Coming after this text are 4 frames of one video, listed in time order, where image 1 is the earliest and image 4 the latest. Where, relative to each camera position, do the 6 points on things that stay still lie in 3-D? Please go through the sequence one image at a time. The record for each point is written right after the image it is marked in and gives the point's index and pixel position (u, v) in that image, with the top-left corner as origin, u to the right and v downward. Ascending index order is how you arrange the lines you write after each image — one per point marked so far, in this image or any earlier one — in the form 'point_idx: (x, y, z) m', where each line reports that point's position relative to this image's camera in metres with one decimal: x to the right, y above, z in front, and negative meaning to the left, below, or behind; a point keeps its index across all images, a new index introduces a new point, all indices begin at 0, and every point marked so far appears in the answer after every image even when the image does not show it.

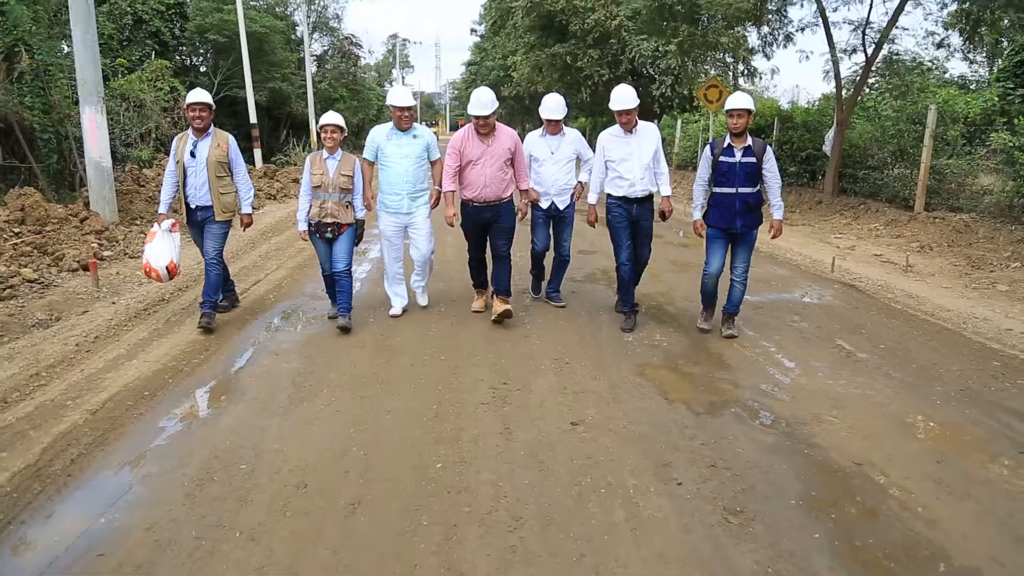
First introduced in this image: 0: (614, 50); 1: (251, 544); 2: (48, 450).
0: (+2.6, +5.9, +18.8) m
1: (-1.0, -1.0, +2.9) m
2: (-2.3, -0.8, +3.8) m
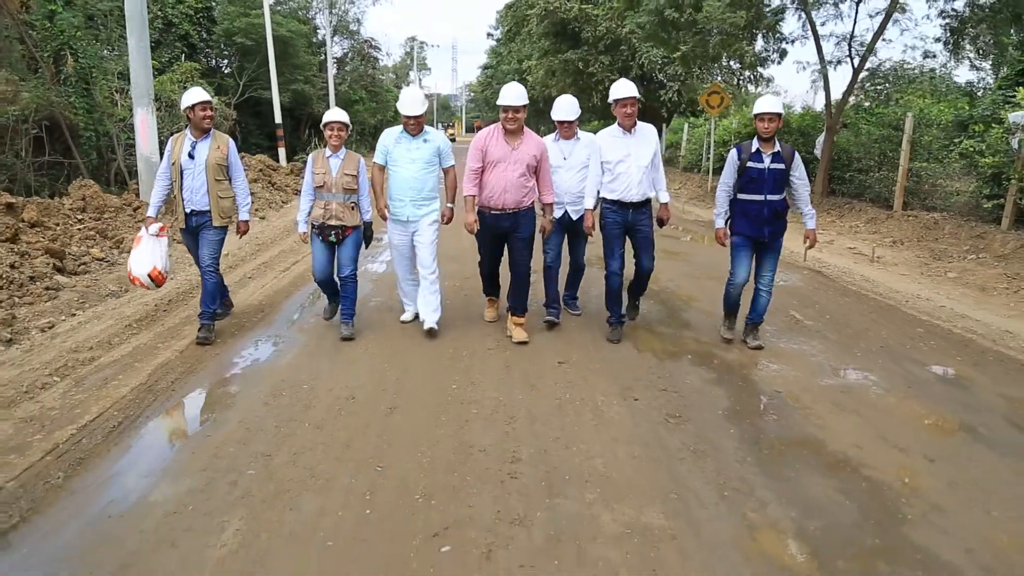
0: (+2.9, +6.0, +19.8) m
1: (-1.0, -0.7, +4.0) m
2: (-2.3, -0.6, +4.9) m
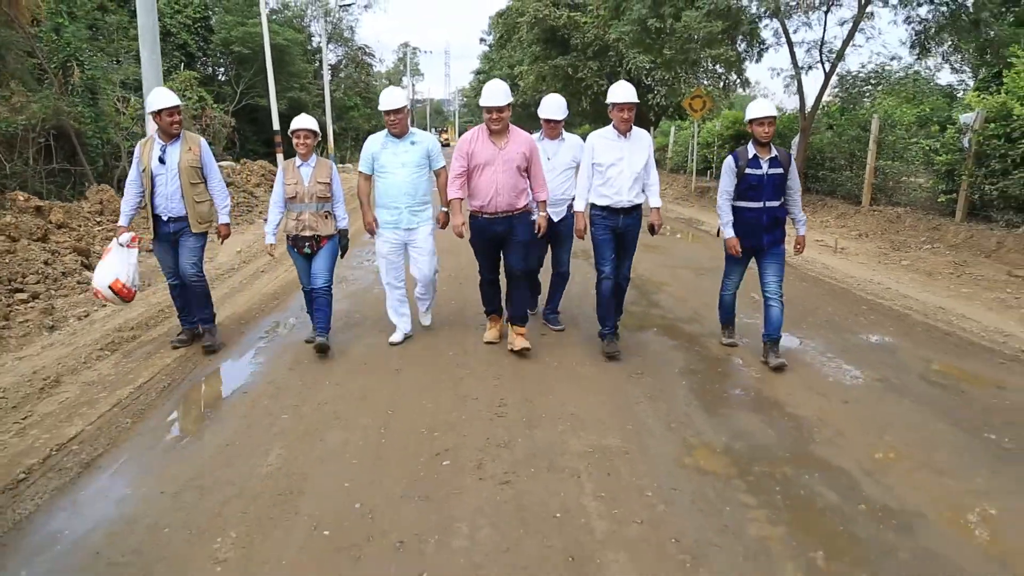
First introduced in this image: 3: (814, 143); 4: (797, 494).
0: (+2.7, +6.1, +20.6) m
1: (-1.1, -0.6, +4.7) m
2: (-2.4, -0.5, +5.7) m
3: (+6.0, +2.9, +15.2) m
4: (+1.2, -0.9, +3.3) m
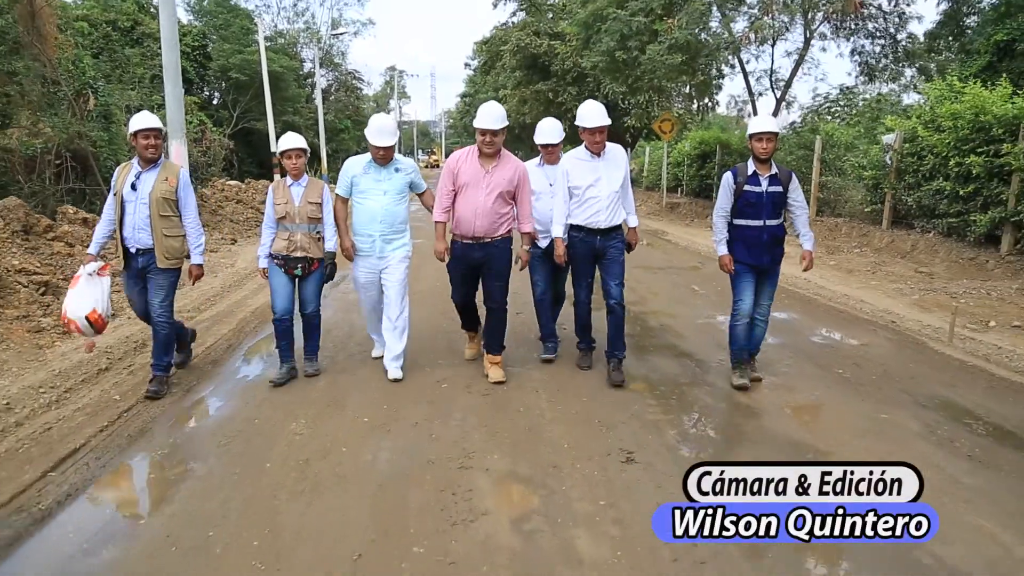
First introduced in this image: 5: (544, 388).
0: (+2.2, +5.8, +22.3) m
1: (-1.2, -0.5, +6.2) m
2: (-2.6, -0.4, +7.1) m
3: (+5.6, +2.8, +16.8) m
4: (+1.1, -0.7, +4.8) m
5: (+0.2, -0.6, +5.0) m
